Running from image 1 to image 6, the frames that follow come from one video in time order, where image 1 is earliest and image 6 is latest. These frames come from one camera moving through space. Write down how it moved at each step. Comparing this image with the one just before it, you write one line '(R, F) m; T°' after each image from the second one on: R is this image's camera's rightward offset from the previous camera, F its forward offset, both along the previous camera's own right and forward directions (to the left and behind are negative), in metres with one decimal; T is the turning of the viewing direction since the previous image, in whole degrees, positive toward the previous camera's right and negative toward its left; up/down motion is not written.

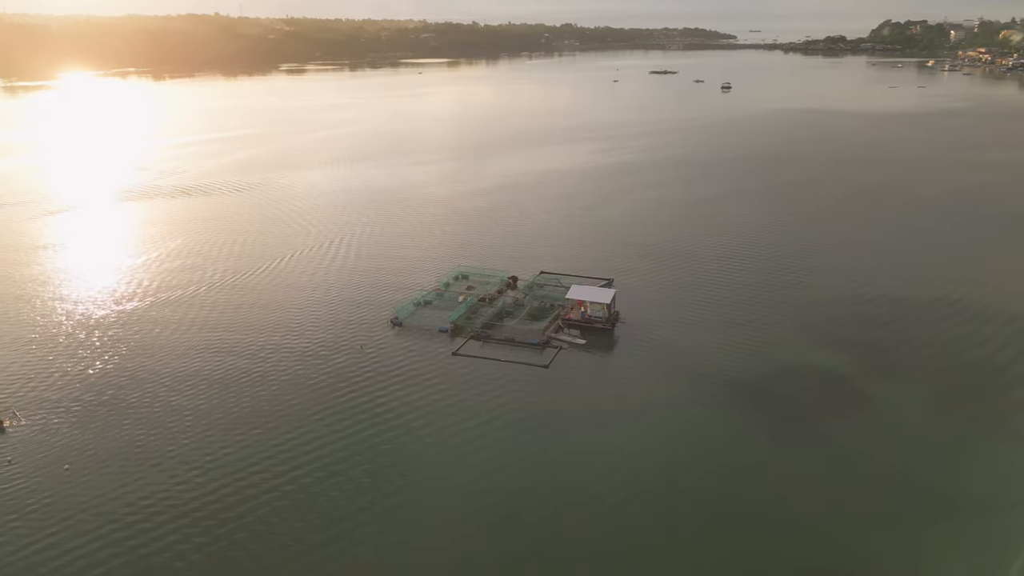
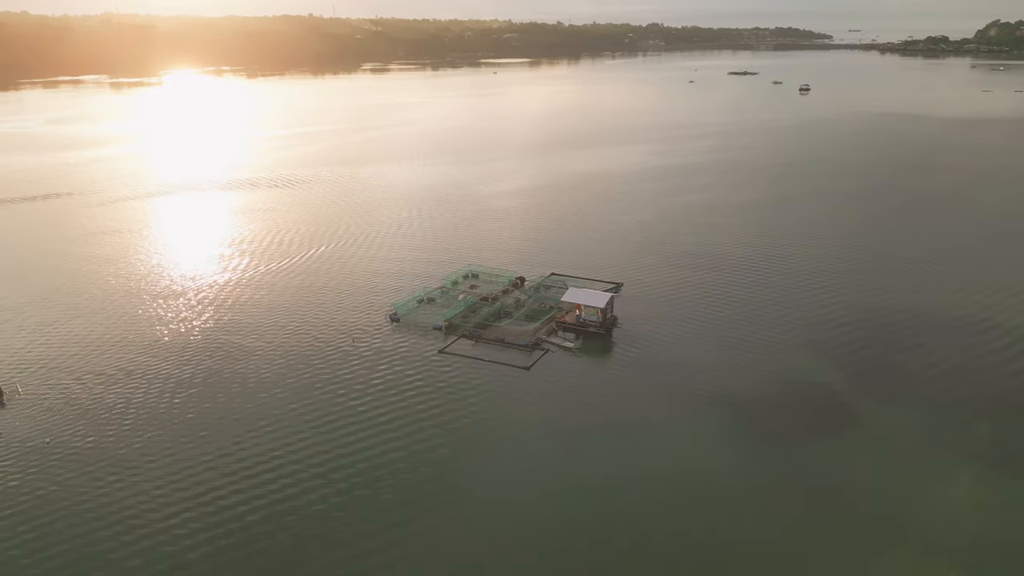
(+2.1, +0.1) m; -6°
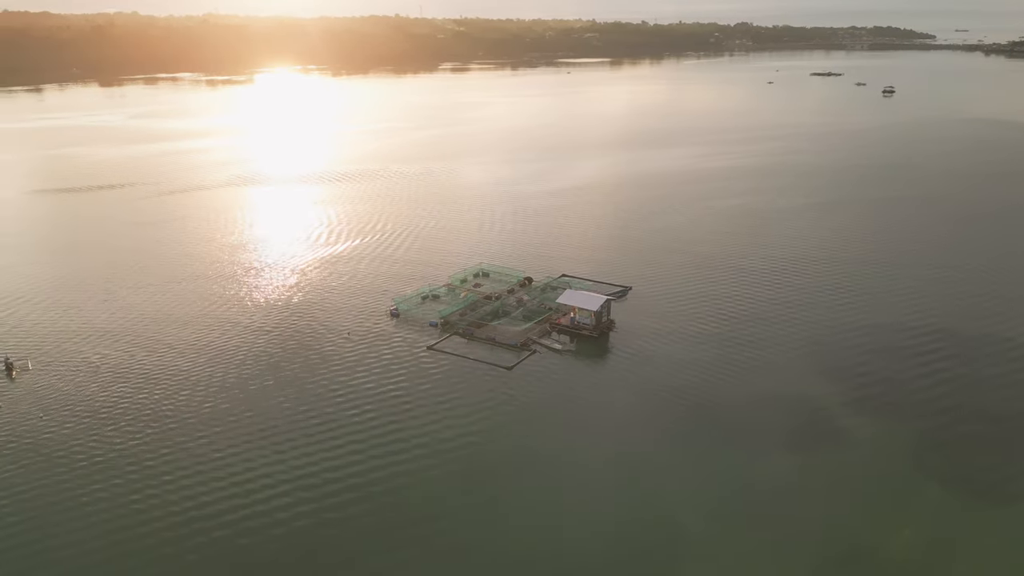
(+2.0, +0.1) m; -6°
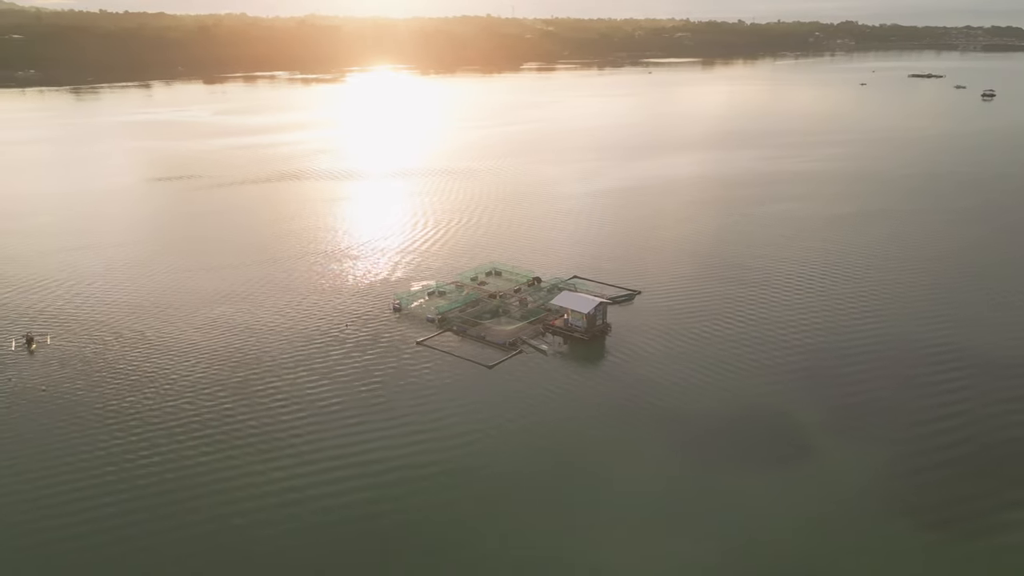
(+2.2, +0.2) m; -7°
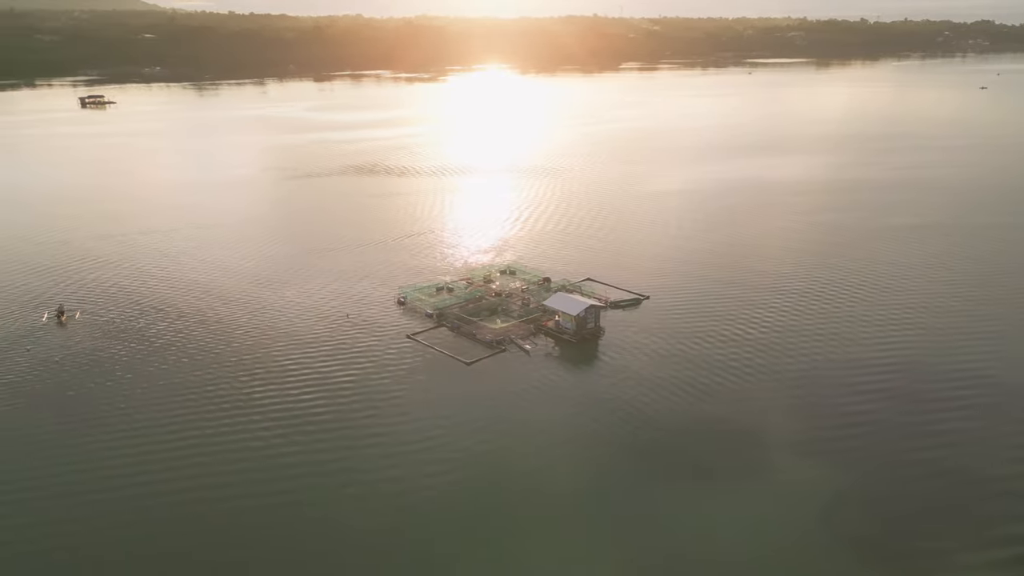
(+2.6, +0.2) m; -8°
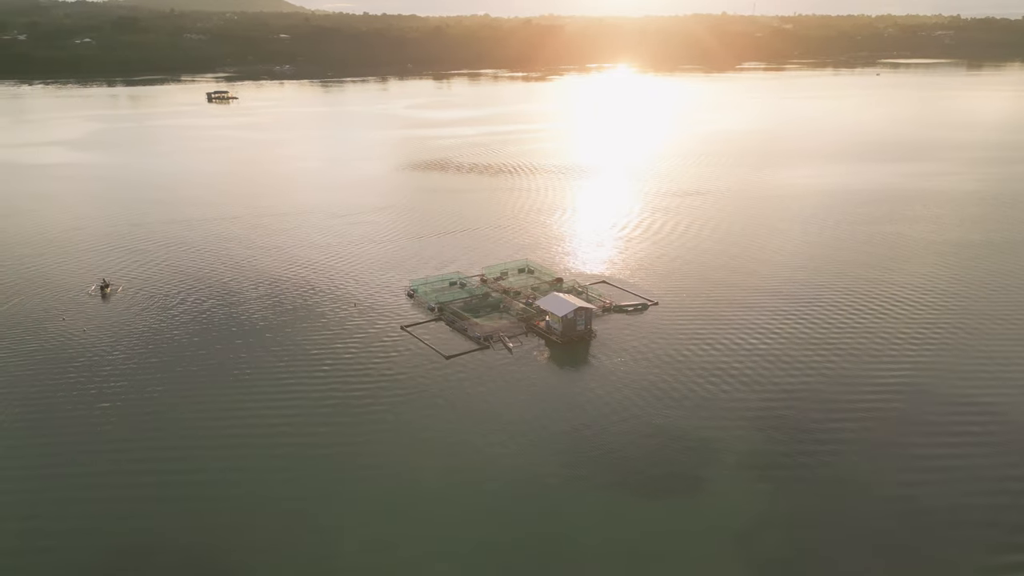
(+3.0, +0.3) m; -9°
